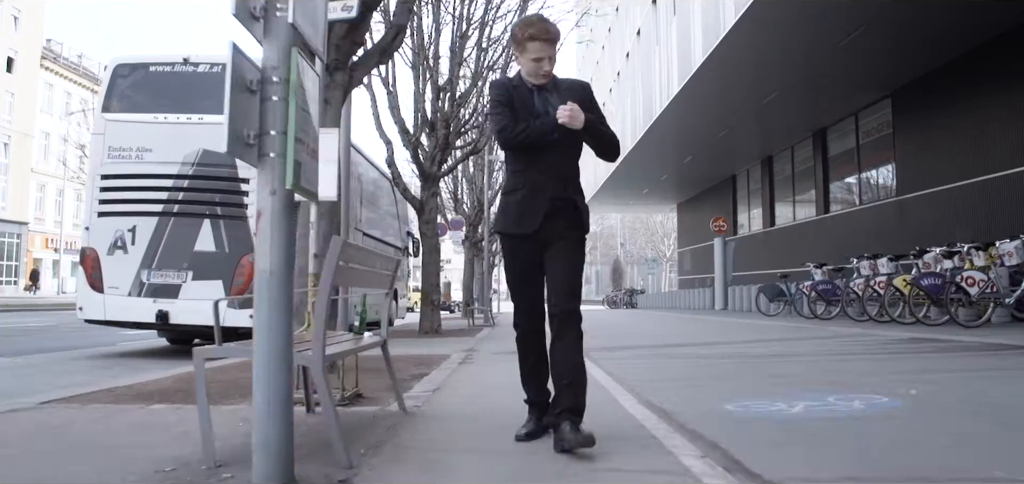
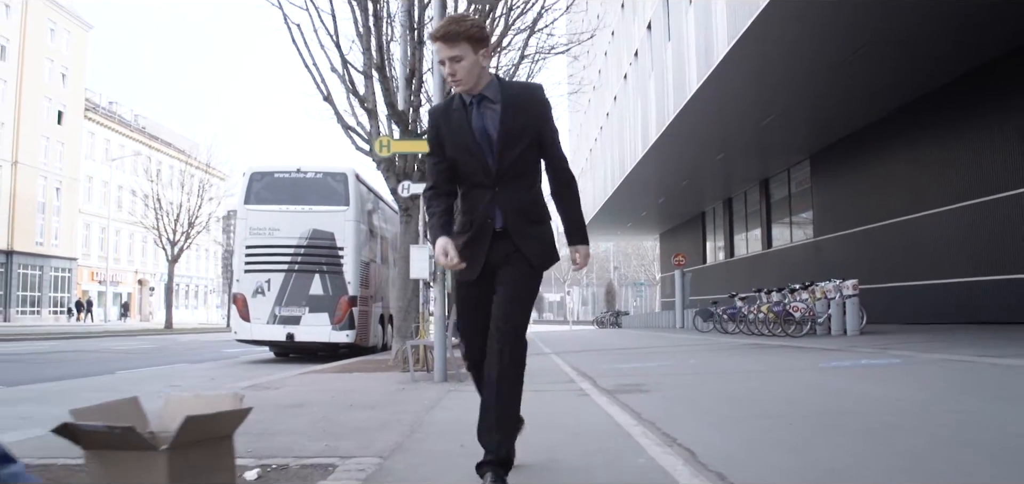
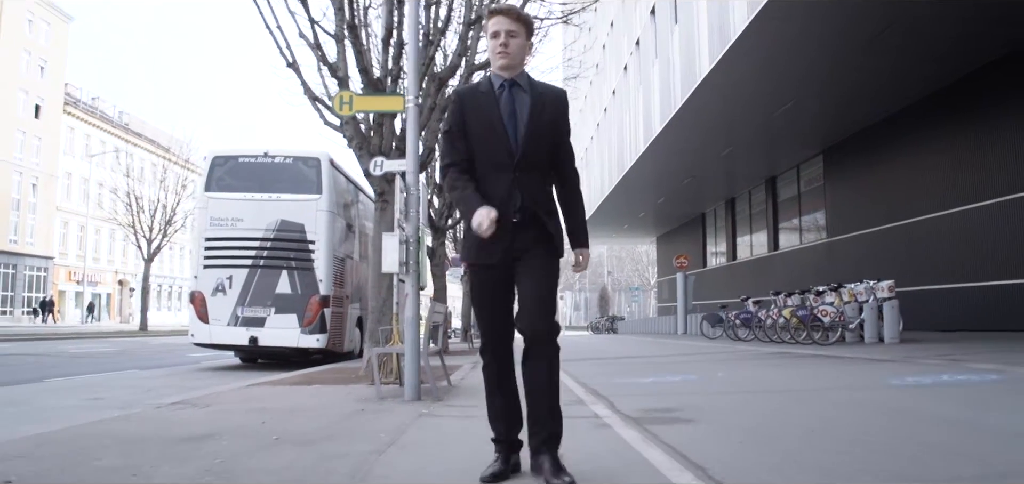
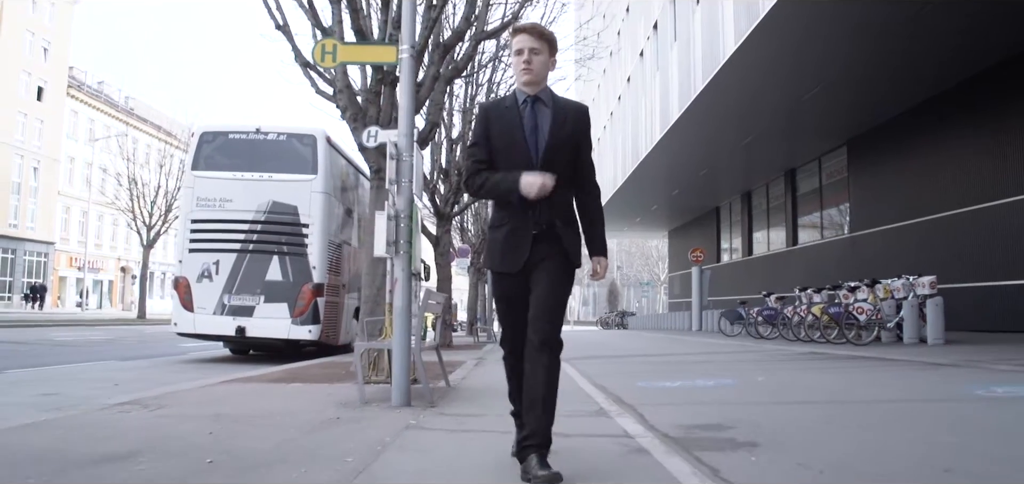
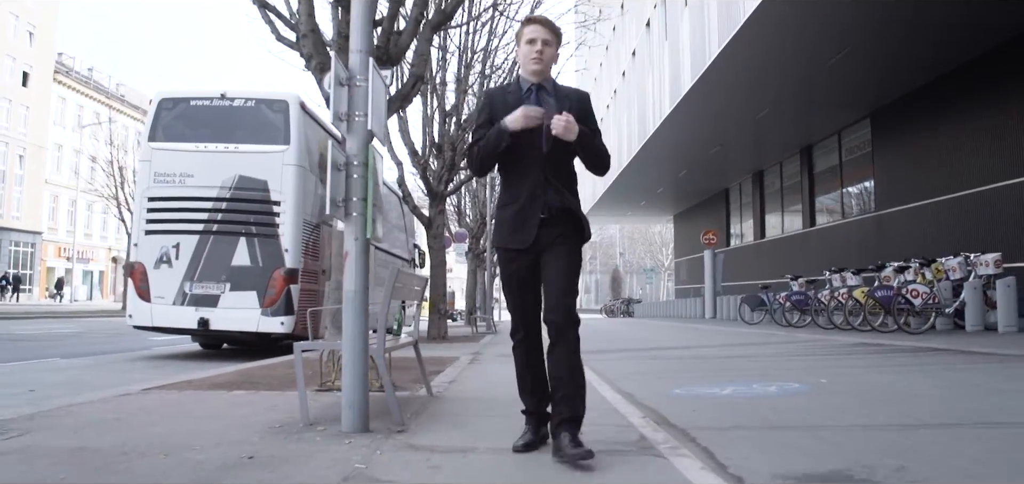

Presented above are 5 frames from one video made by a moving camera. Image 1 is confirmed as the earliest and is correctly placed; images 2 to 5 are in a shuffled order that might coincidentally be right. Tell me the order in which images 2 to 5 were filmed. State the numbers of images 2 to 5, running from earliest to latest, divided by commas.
5, 4, 3, 2
